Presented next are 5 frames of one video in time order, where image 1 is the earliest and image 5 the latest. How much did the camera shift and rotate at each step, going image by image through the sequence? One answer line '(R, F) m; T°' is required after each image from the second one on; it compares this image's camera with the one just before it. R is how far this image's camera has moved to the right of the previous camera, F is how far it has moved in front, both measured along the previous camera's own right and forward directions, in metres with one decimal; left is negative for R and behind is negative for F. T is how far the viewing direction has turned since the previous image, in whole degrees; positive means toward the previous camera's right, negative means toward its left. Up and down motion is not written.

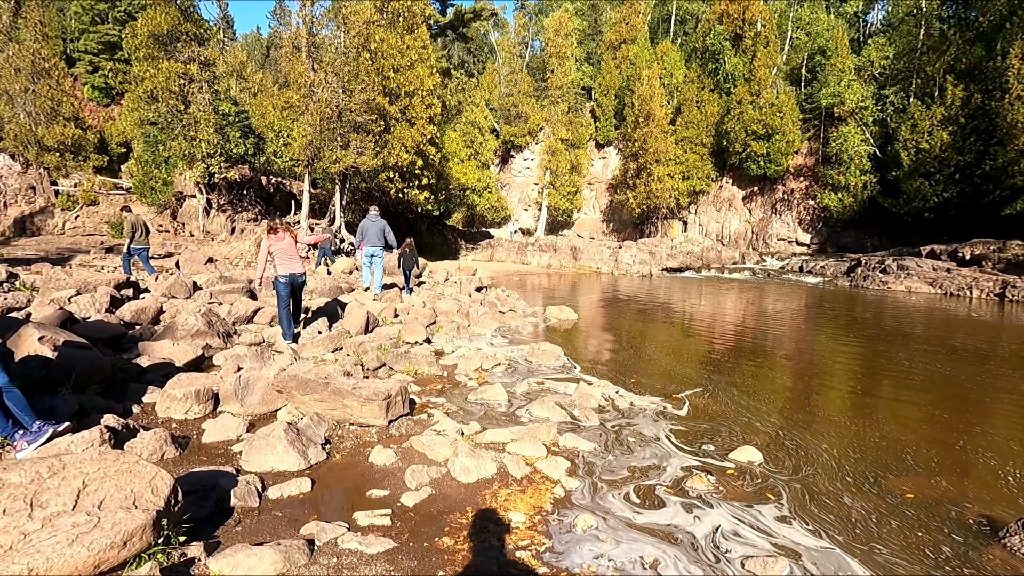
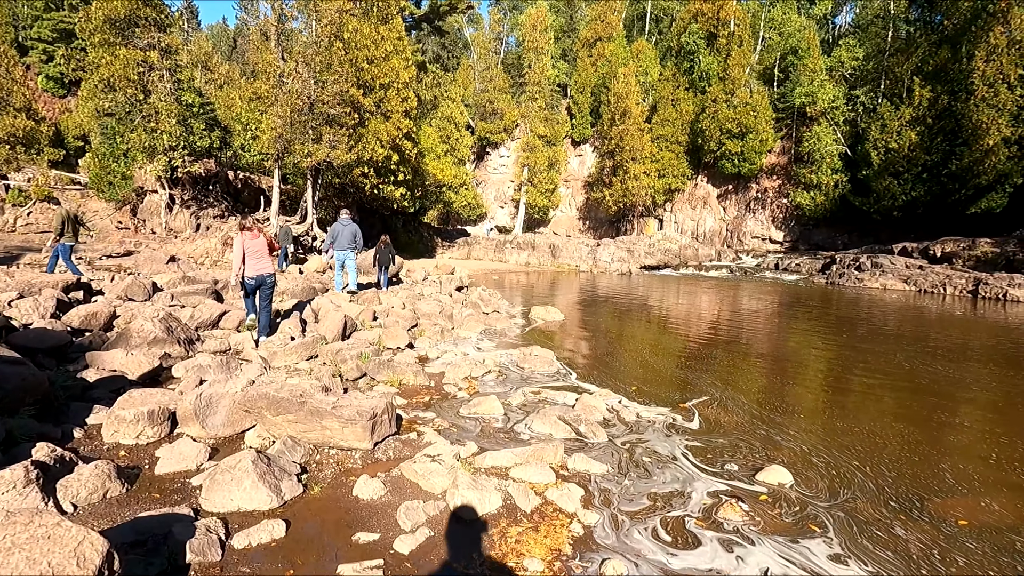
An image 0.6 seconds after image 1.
(-0.3, +0.6) m; +3°
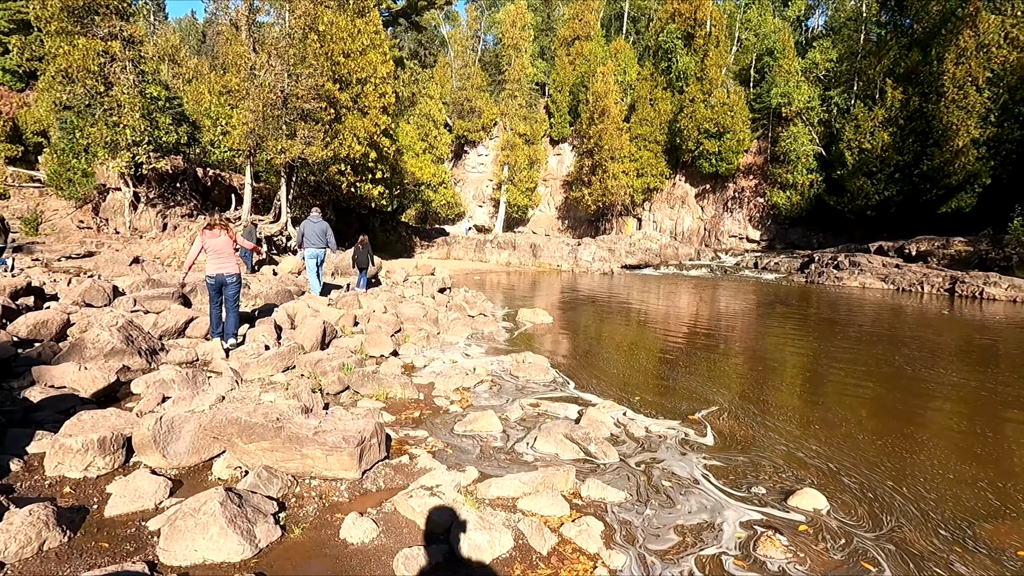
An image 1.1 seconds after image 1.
(-0.2, +0.6) m; +2°
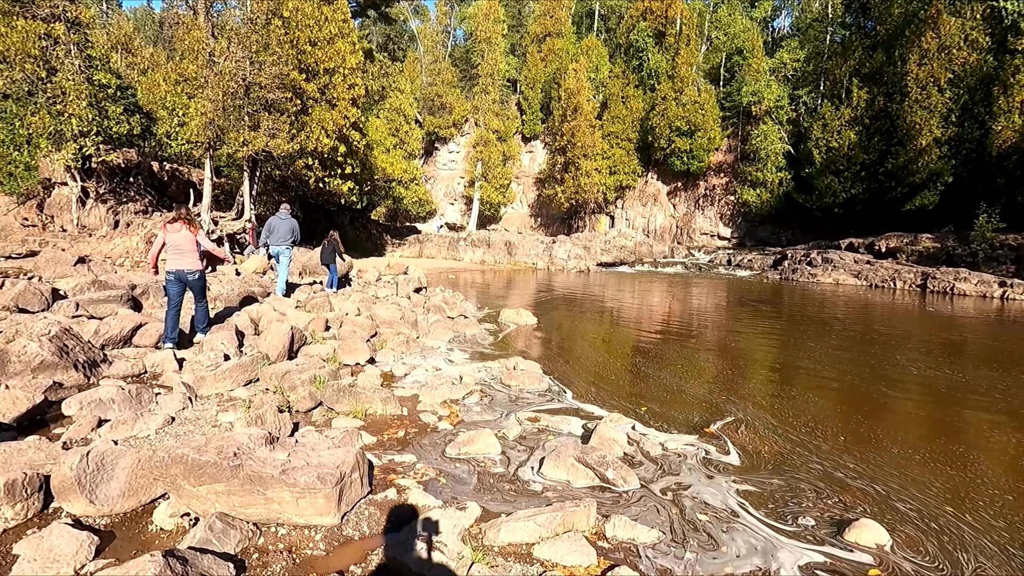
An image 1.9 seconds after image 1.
(-0.3, +0.8) m; +3°
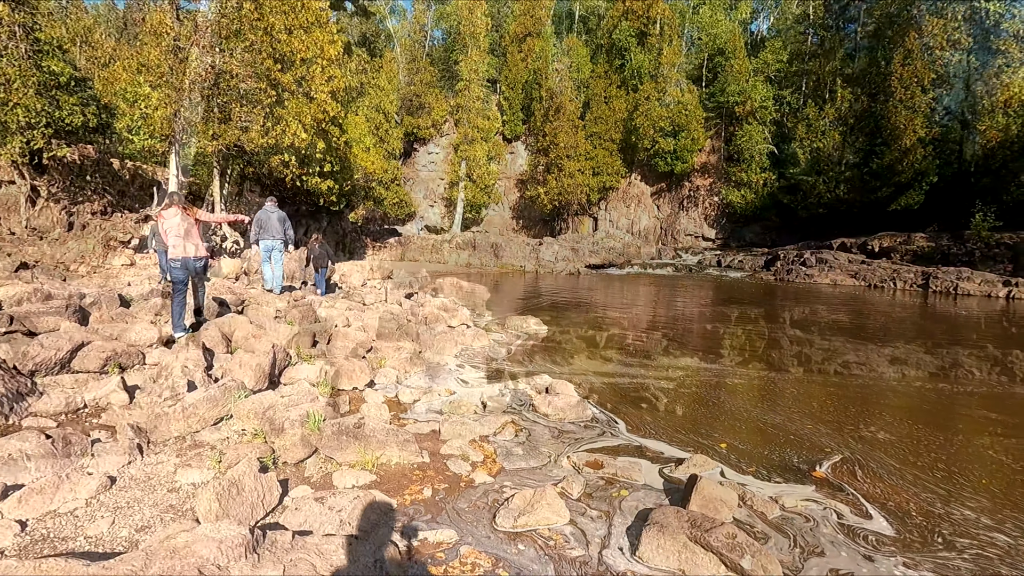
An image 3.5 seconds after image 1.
(-0.7, +1.4) m; +2°
